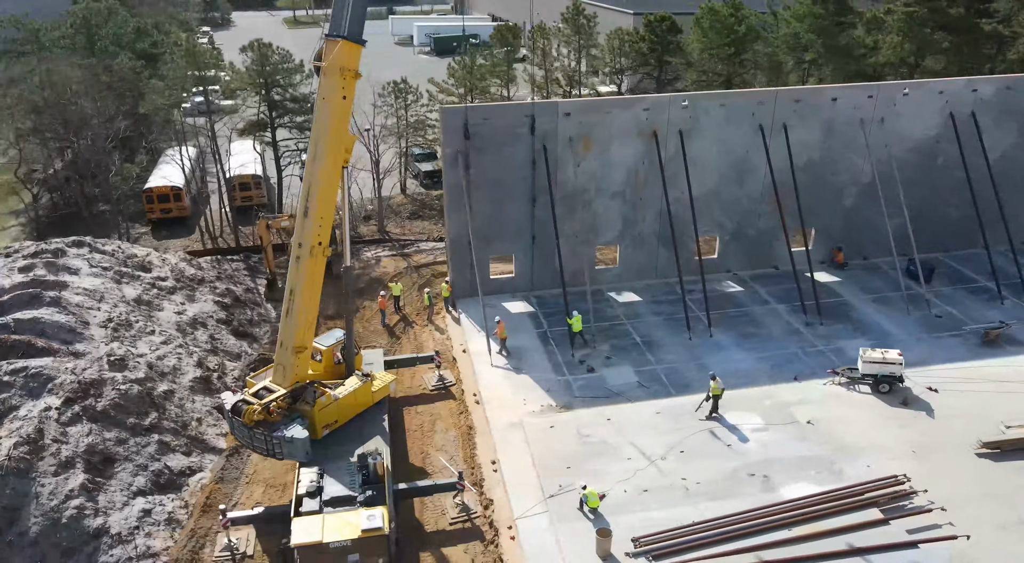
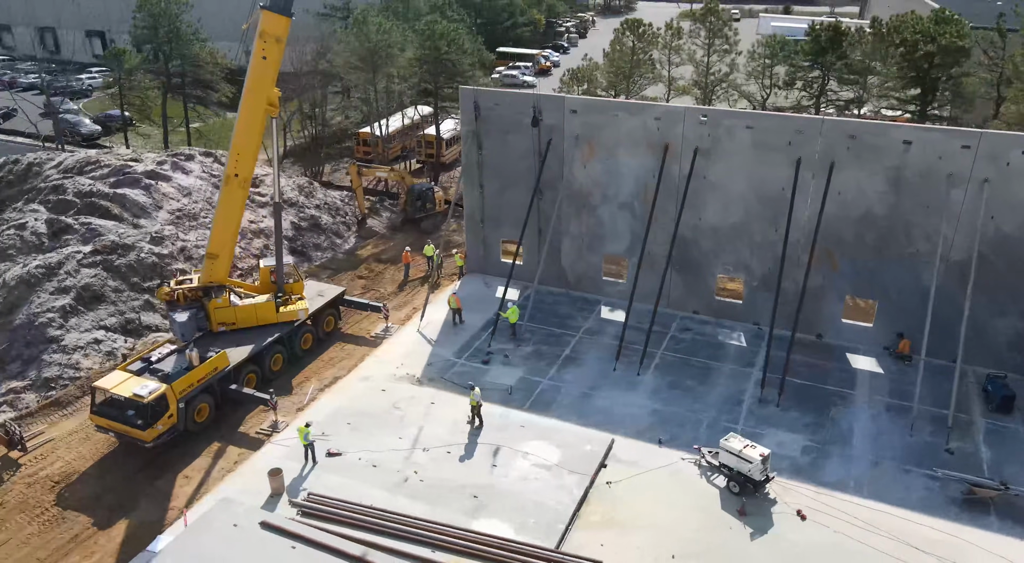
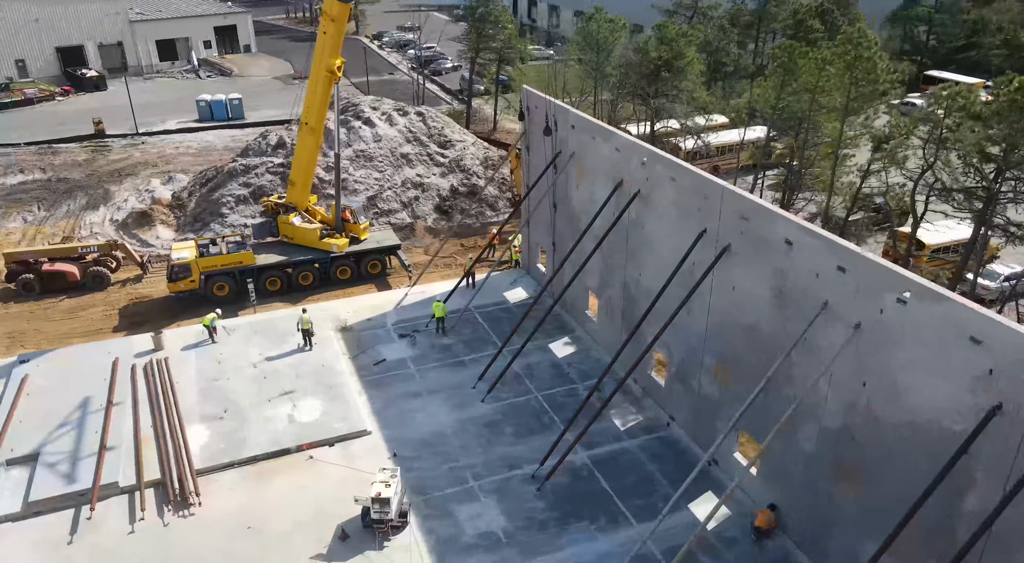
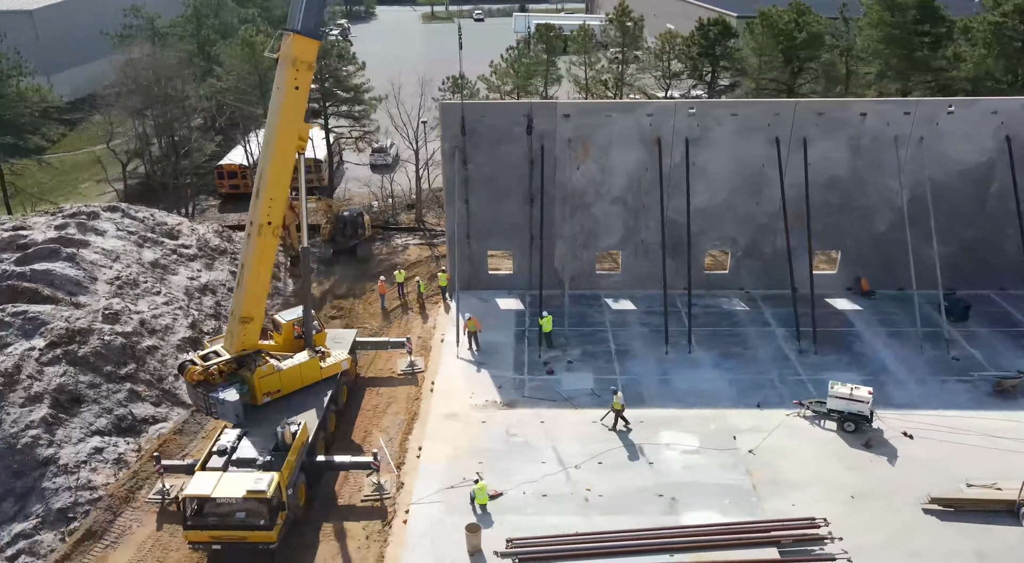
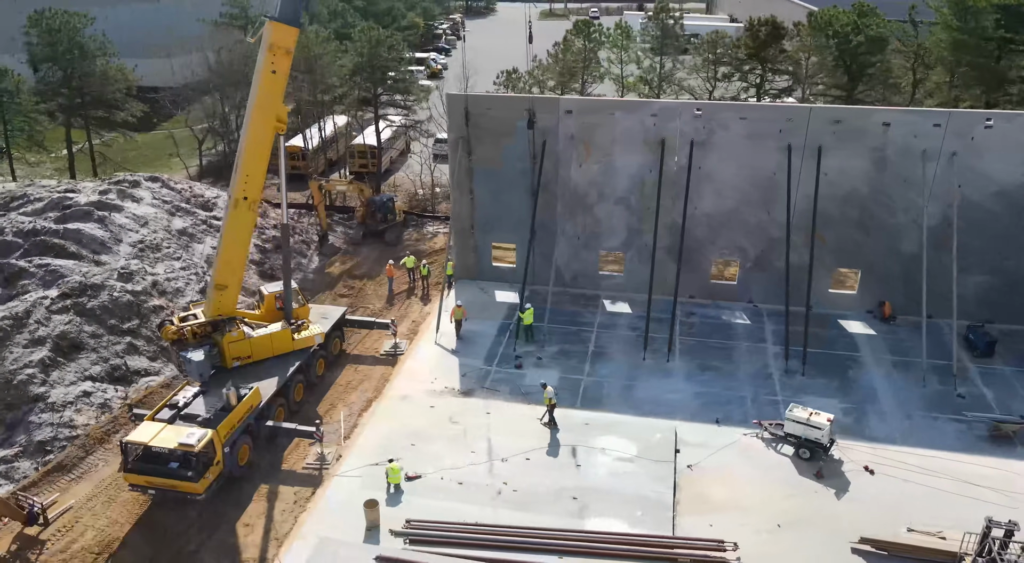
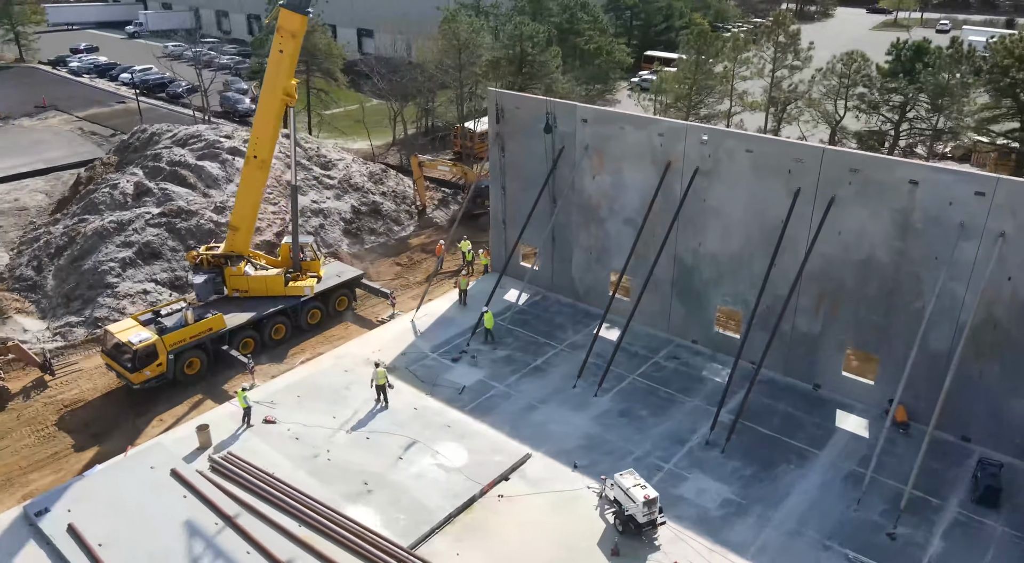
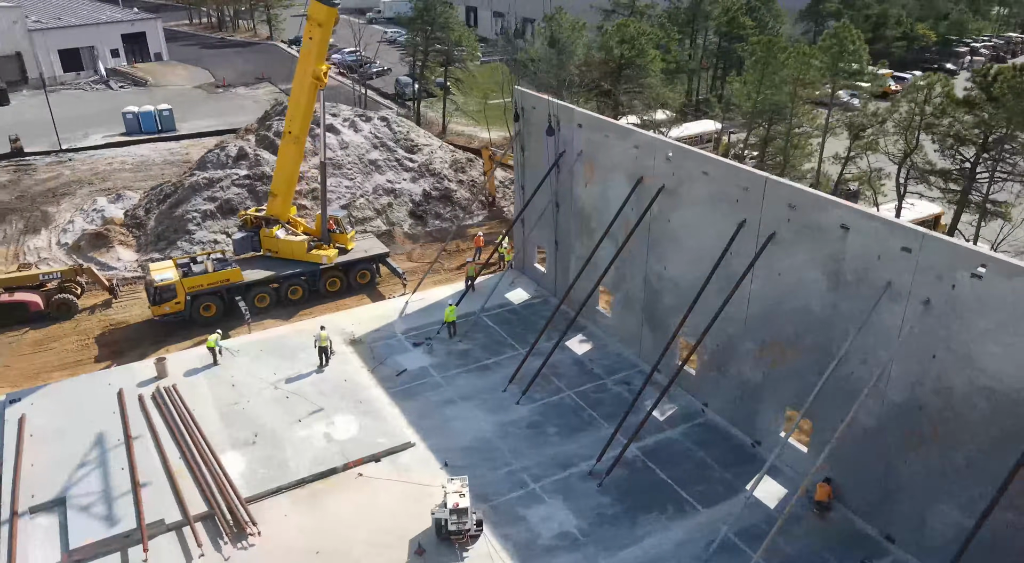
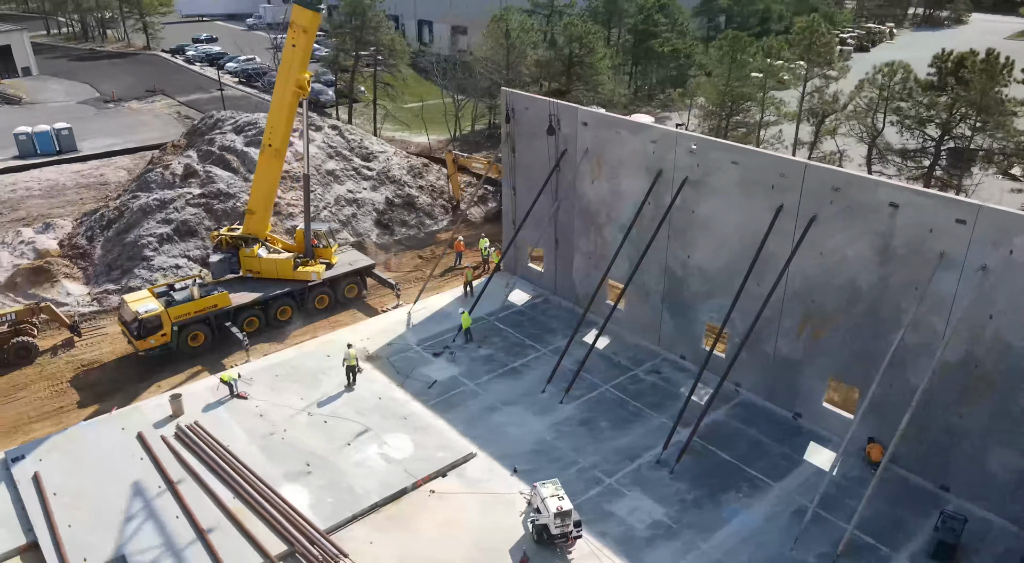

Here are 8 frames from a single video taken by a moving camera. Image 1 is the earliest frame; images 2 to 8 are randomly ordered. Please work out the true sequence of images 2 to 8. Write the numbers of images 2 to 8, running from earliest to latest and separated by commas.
4, 5, 2, 6, 8, 7, 3
